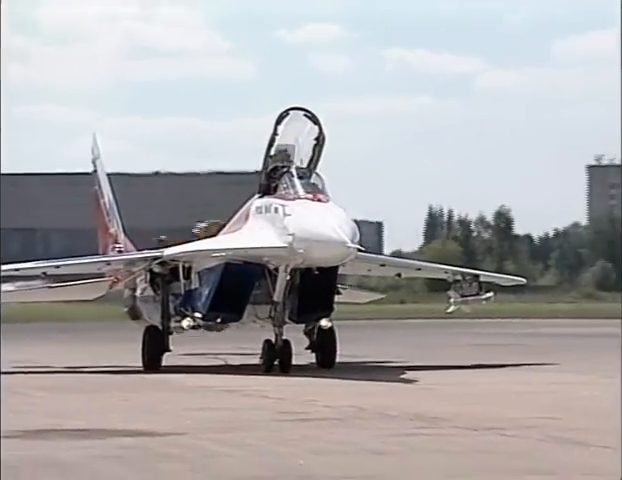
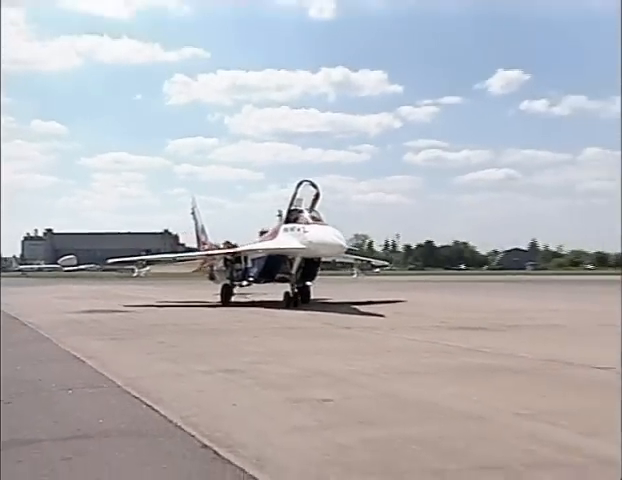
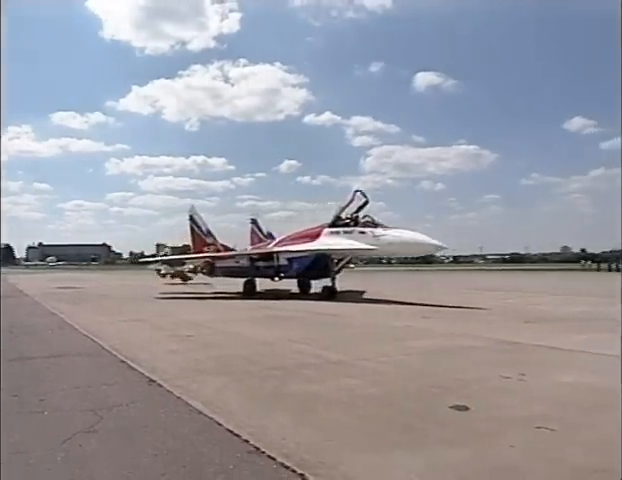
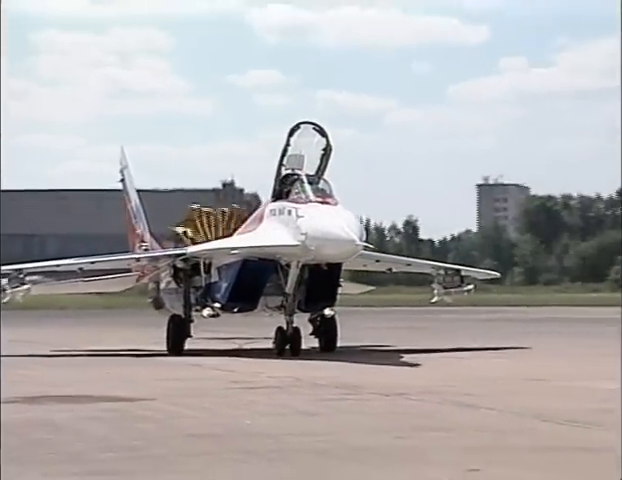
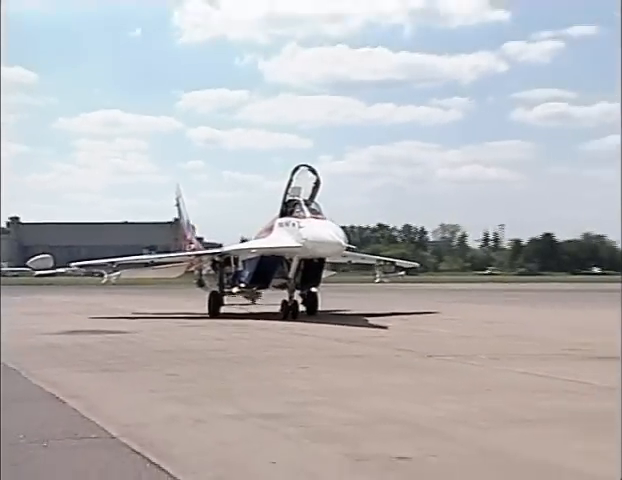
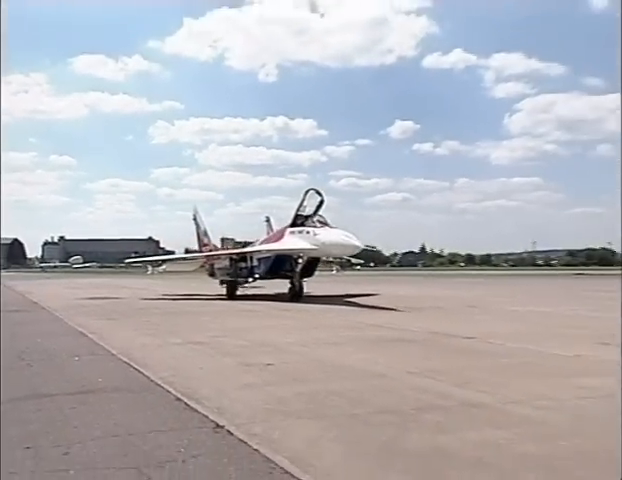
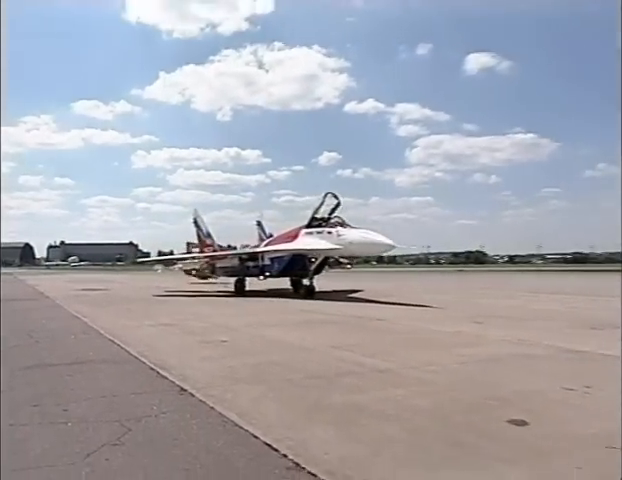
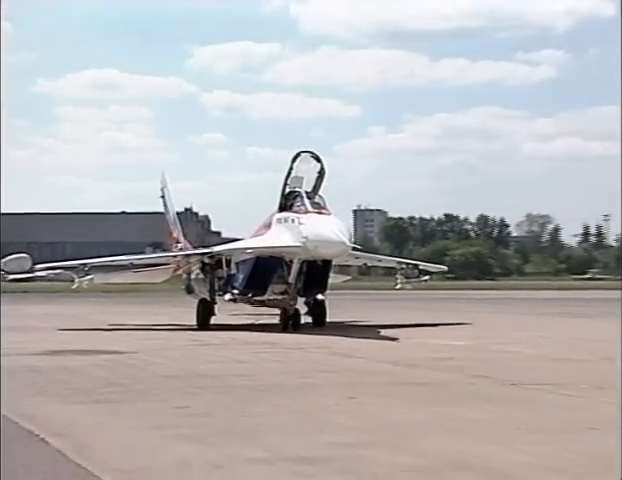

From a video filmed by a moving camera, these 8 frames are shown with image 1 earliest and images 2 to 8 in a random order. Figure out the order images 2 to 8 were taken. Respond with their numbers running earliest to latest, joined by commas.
4, 8, 5, 2, 6, 7, 3
